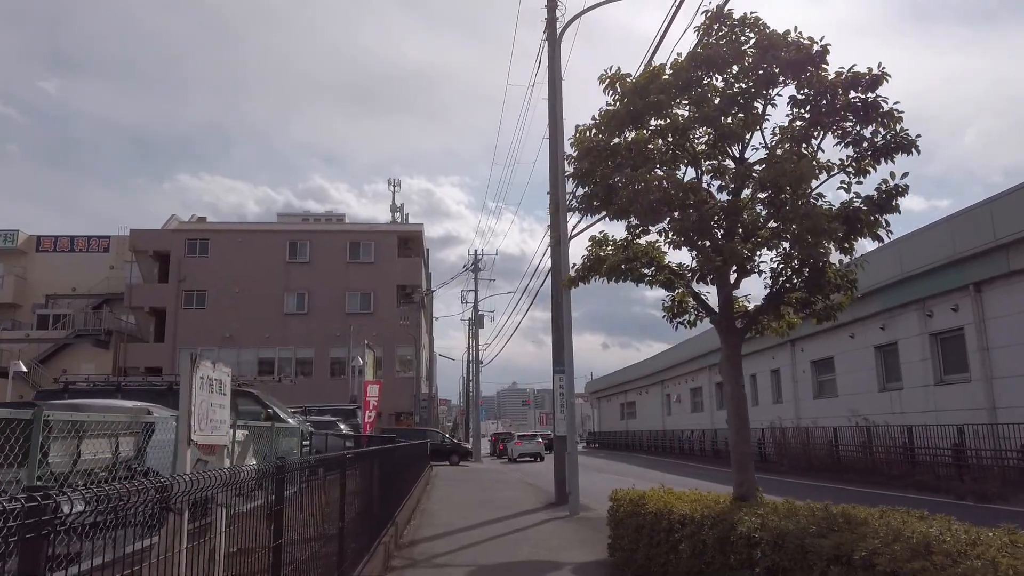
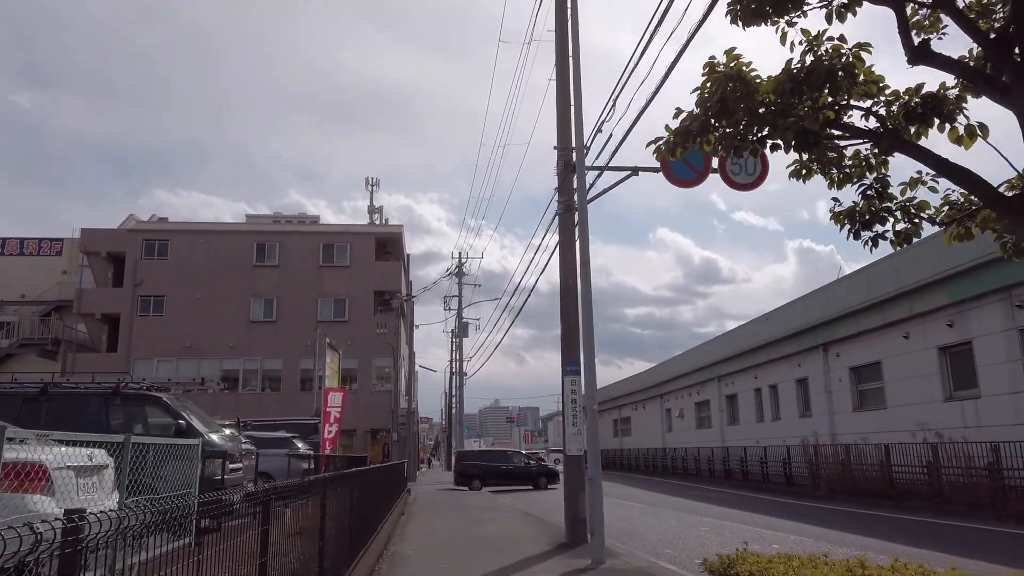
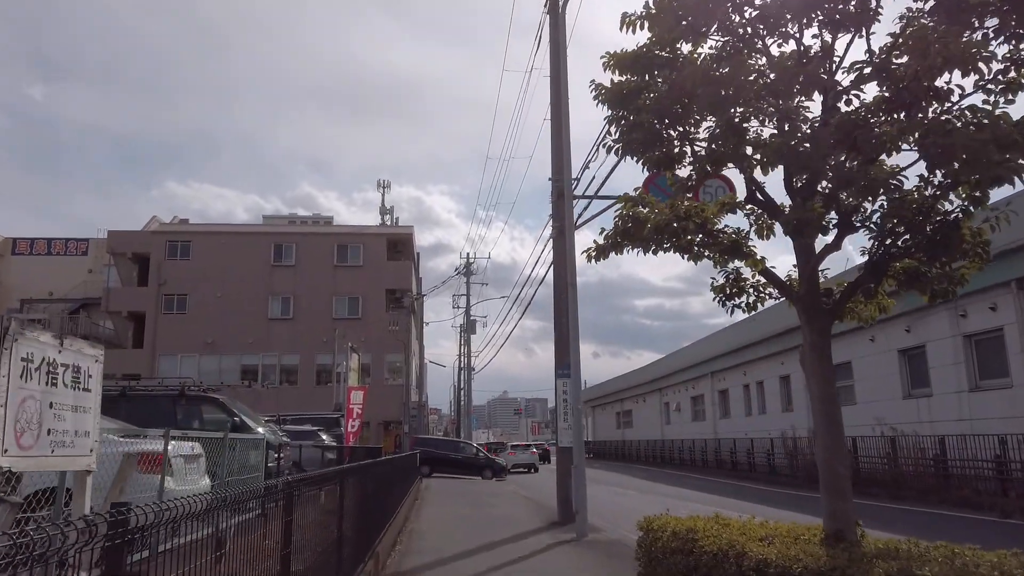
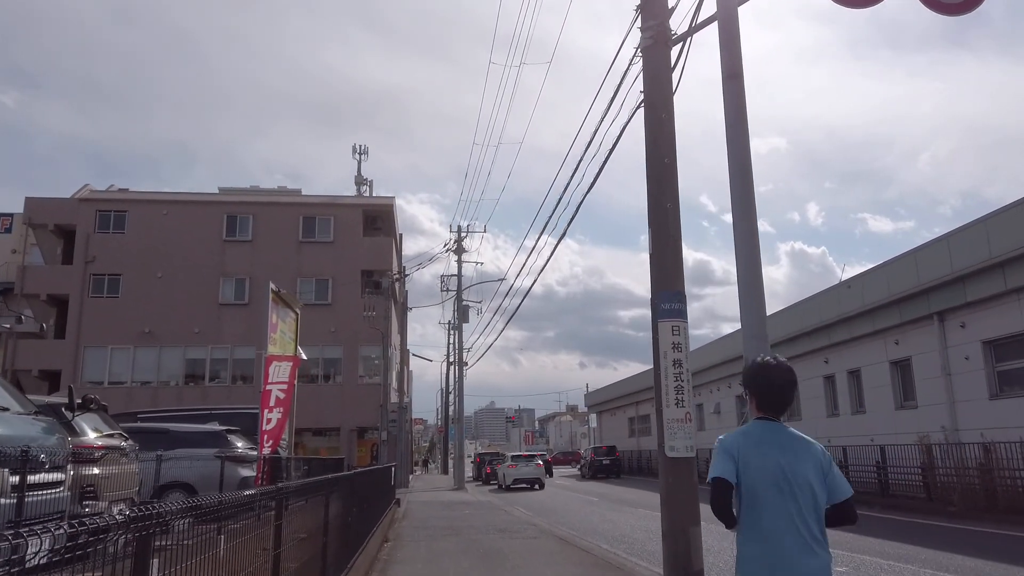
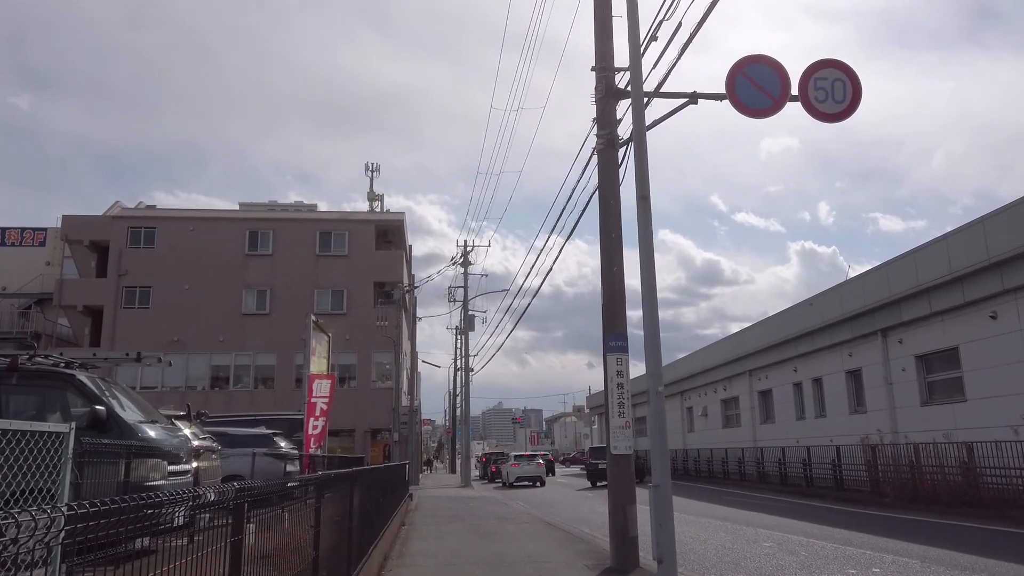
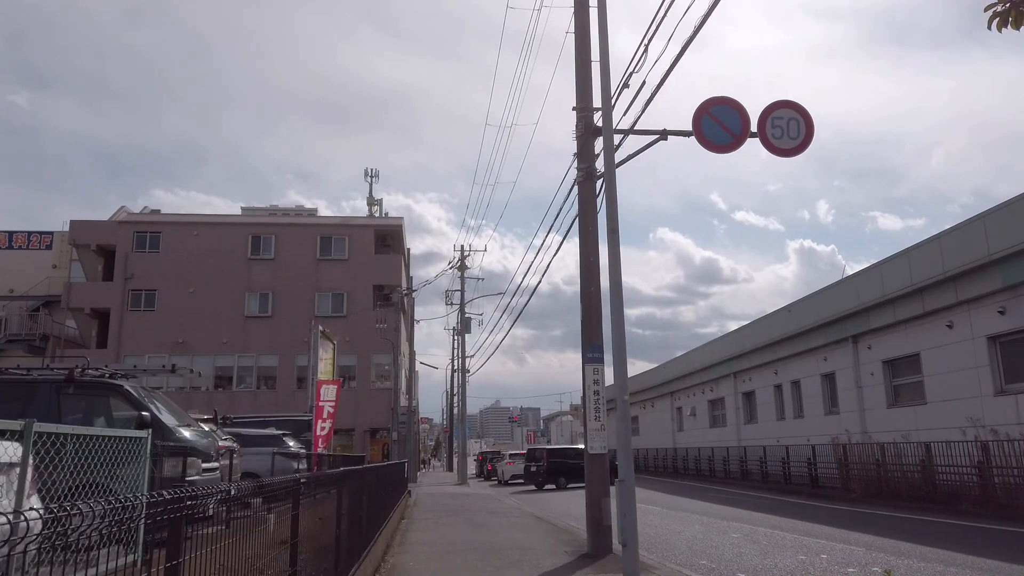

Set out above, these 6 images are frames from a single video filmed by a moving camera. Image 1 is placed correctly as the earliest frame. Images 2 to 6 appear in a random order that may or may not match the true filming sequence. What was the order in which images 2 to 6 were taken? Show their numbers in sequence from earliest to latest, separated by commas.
3, 2, 6, 5, 4
